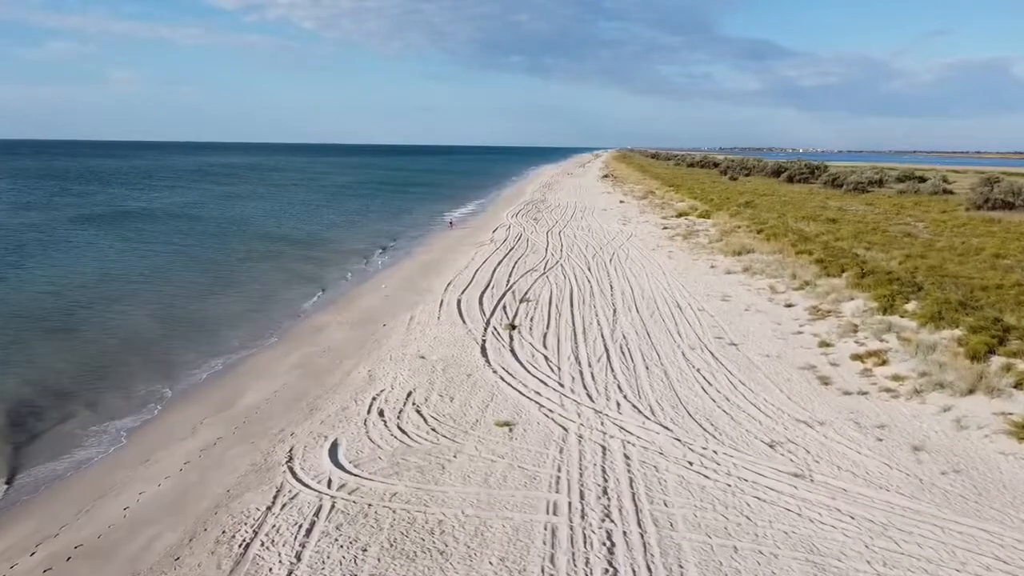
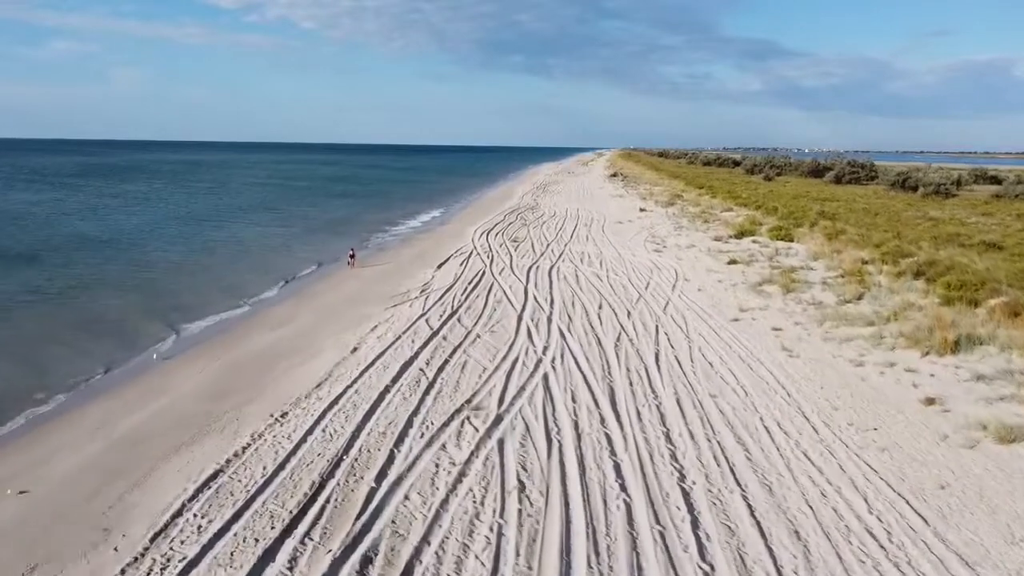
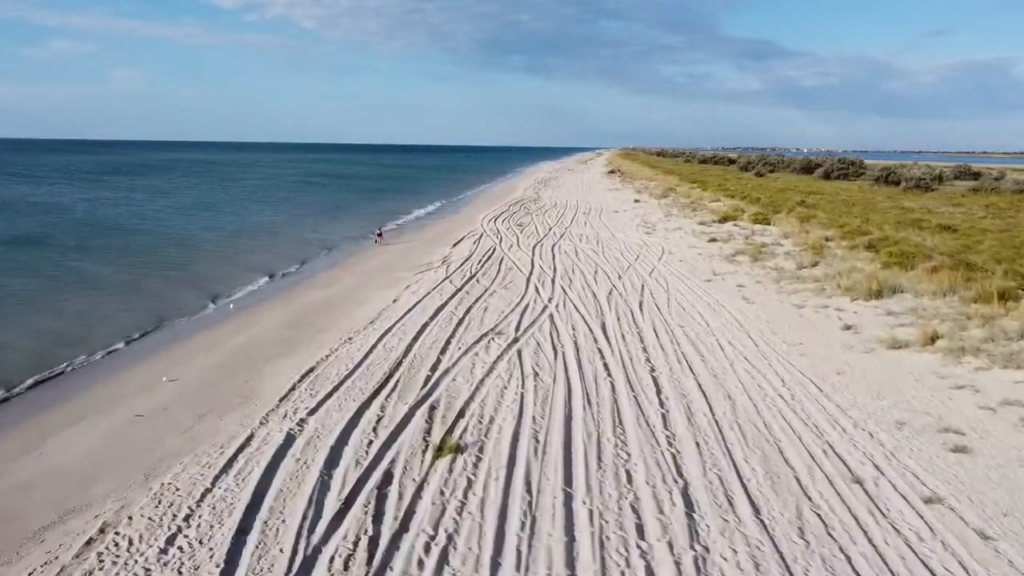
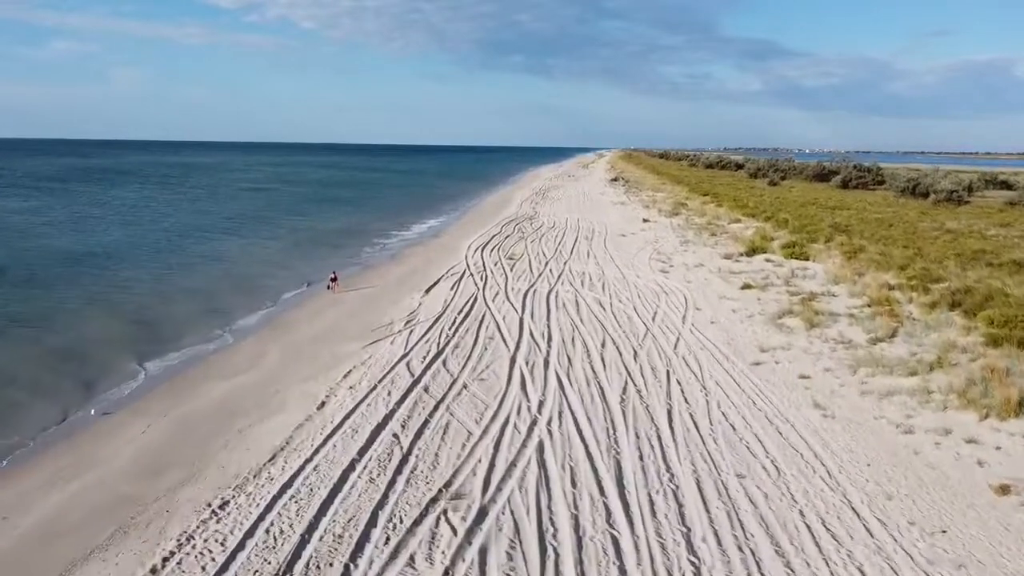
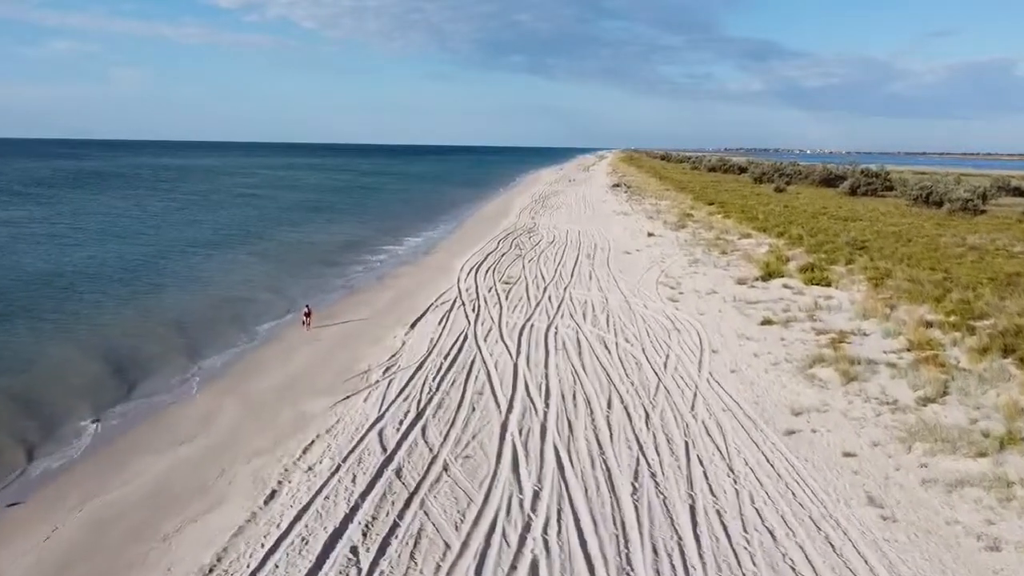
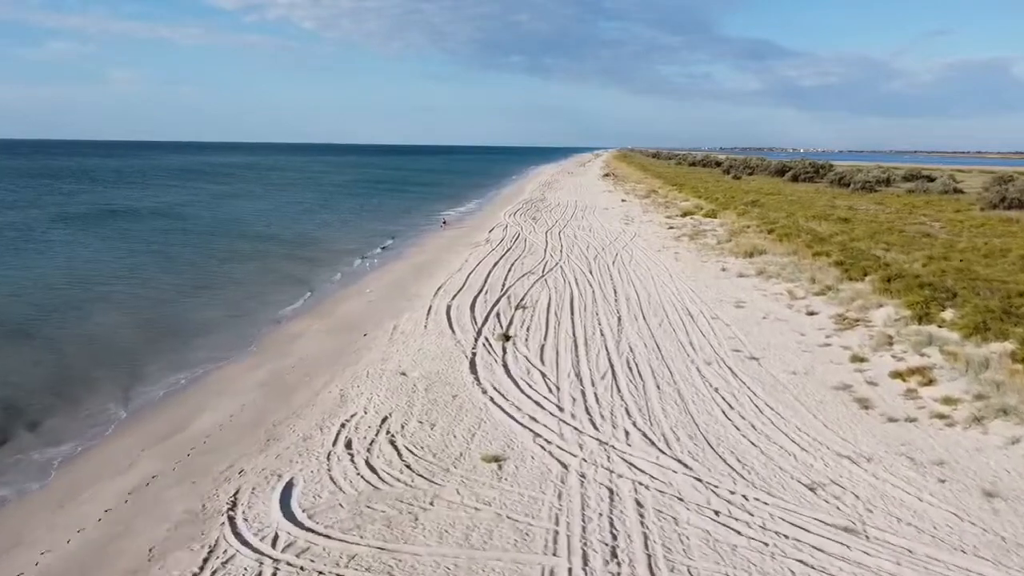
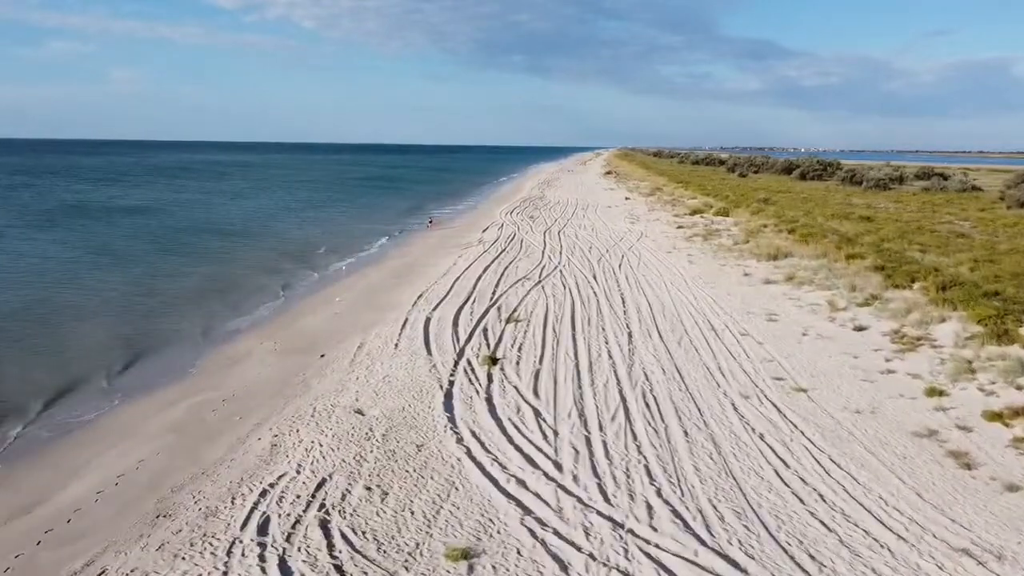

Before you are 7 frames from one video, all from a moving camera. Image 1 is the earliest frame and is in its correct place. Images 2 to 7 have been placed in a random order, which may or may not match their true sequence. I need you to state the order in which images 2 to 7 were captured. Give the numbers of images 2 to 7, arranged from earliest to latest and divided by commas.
6, 7, 3, 2, 4, 5
